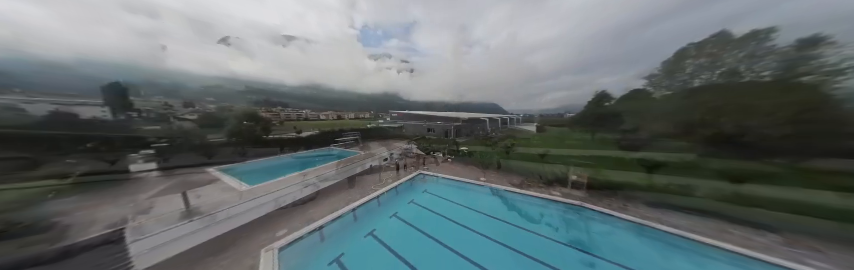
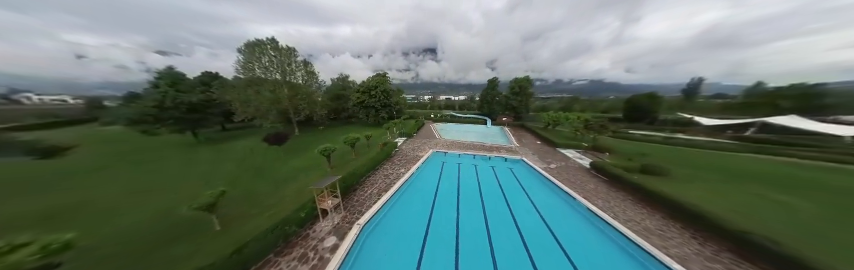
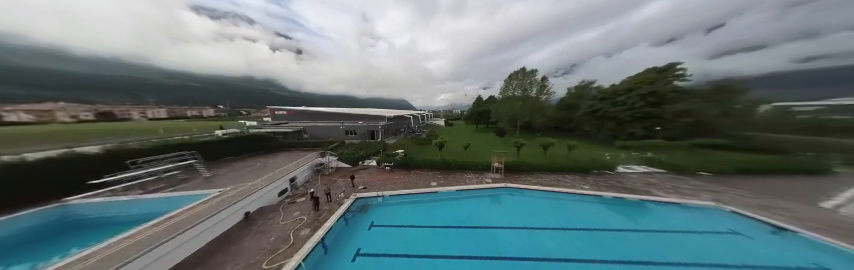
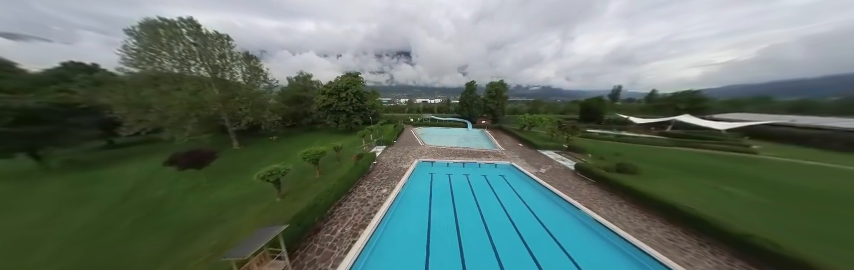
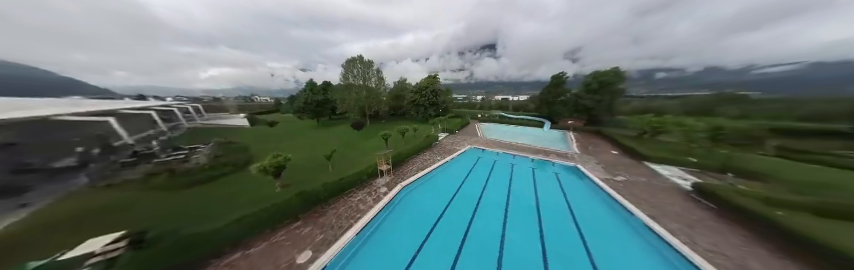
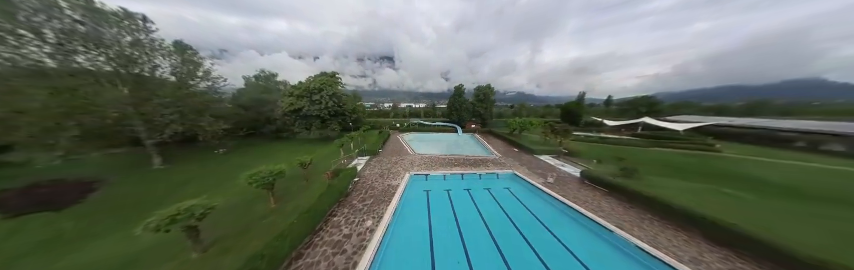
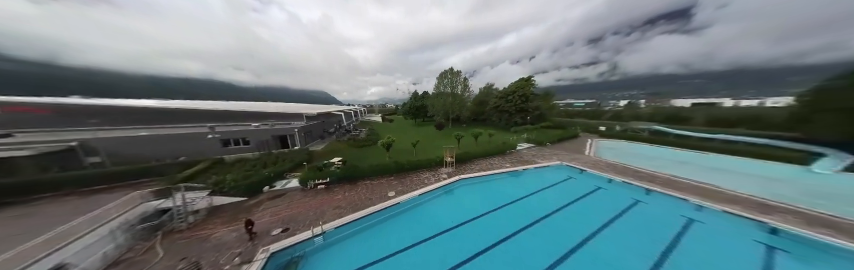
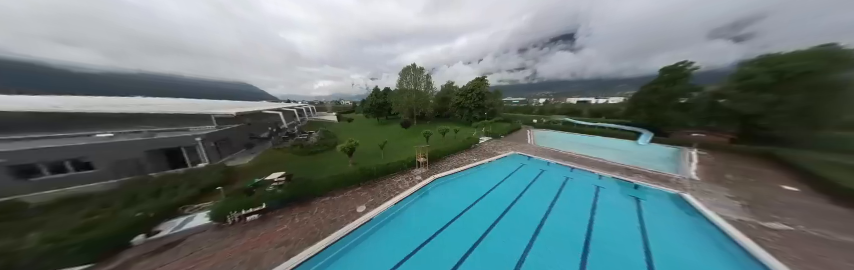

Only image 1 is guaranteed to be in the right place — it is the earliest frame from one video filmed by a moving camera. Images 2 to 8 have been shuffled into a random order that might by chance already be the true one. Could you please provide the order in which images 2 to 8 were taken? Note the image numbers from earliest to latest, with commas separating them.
3, 7, 8, 5, 2, 4, 6
